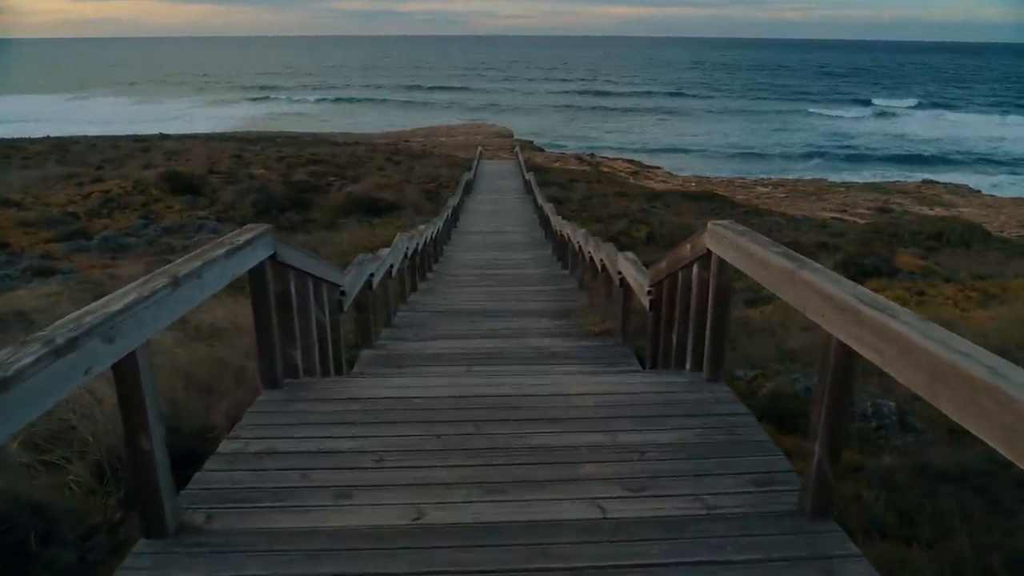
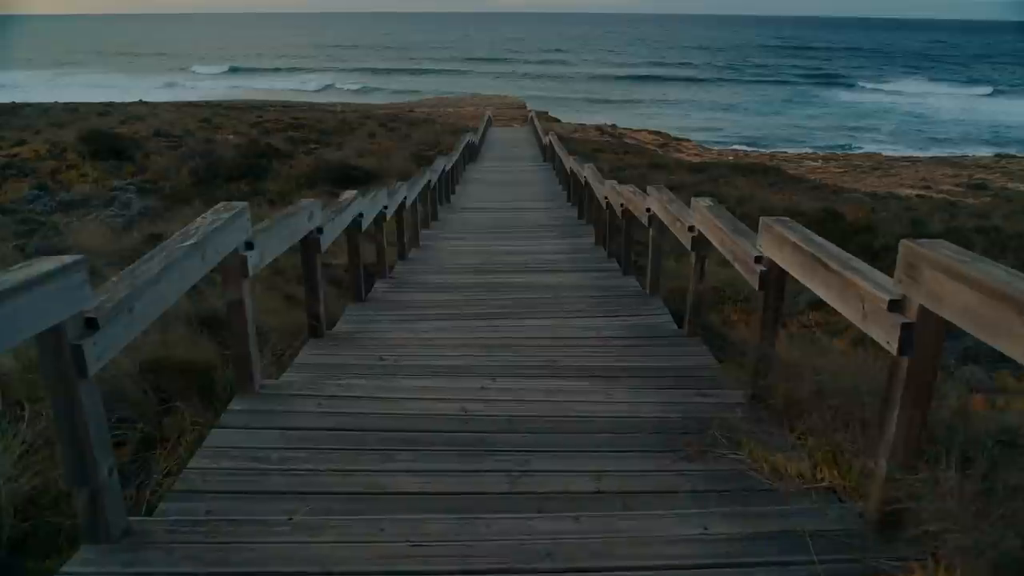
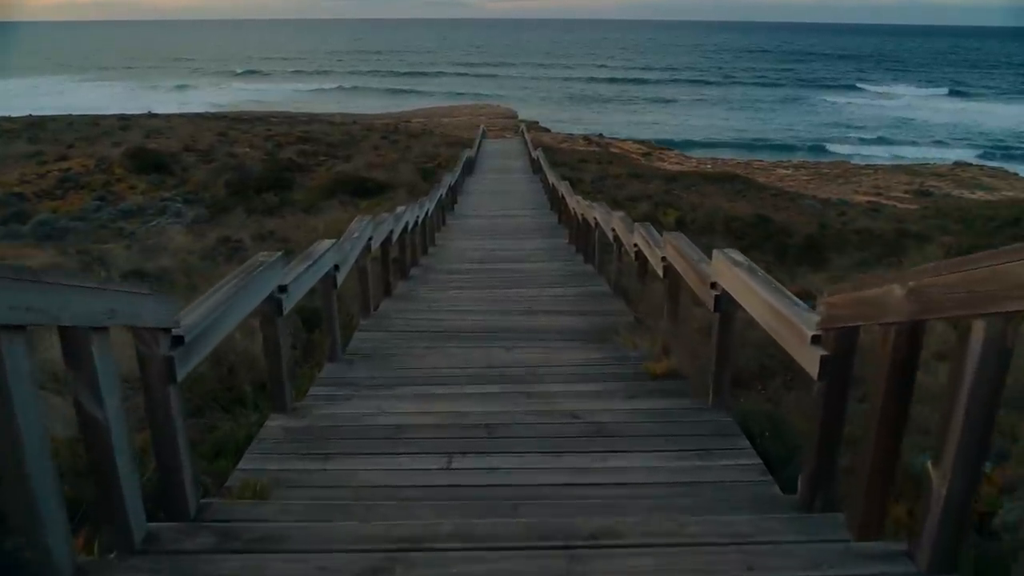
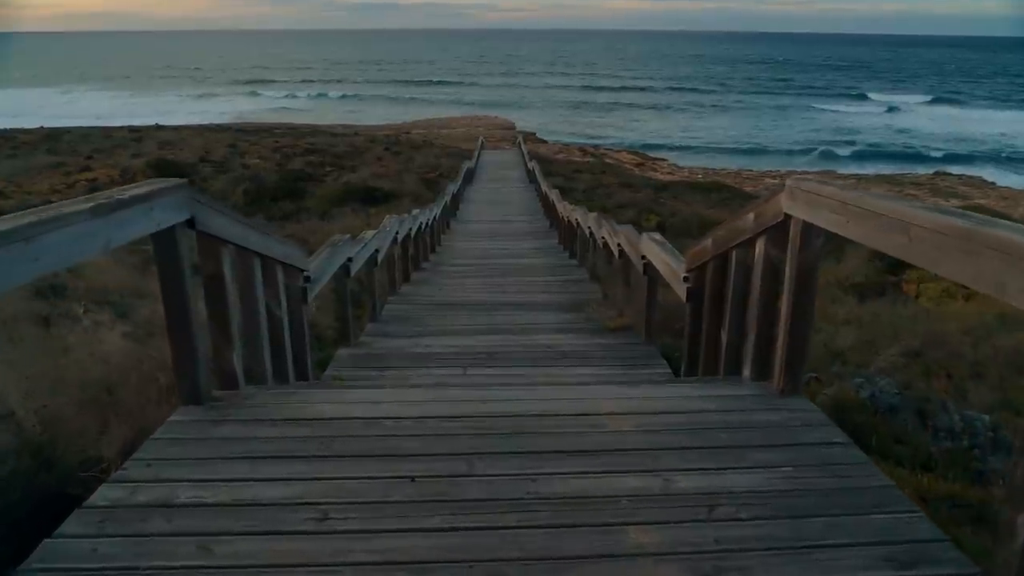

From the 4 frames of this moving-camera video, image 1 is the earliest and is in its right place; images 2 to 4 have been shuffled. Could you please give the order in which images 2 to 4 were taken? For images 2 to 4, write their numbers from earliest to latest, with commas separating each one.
4, 3, 2
